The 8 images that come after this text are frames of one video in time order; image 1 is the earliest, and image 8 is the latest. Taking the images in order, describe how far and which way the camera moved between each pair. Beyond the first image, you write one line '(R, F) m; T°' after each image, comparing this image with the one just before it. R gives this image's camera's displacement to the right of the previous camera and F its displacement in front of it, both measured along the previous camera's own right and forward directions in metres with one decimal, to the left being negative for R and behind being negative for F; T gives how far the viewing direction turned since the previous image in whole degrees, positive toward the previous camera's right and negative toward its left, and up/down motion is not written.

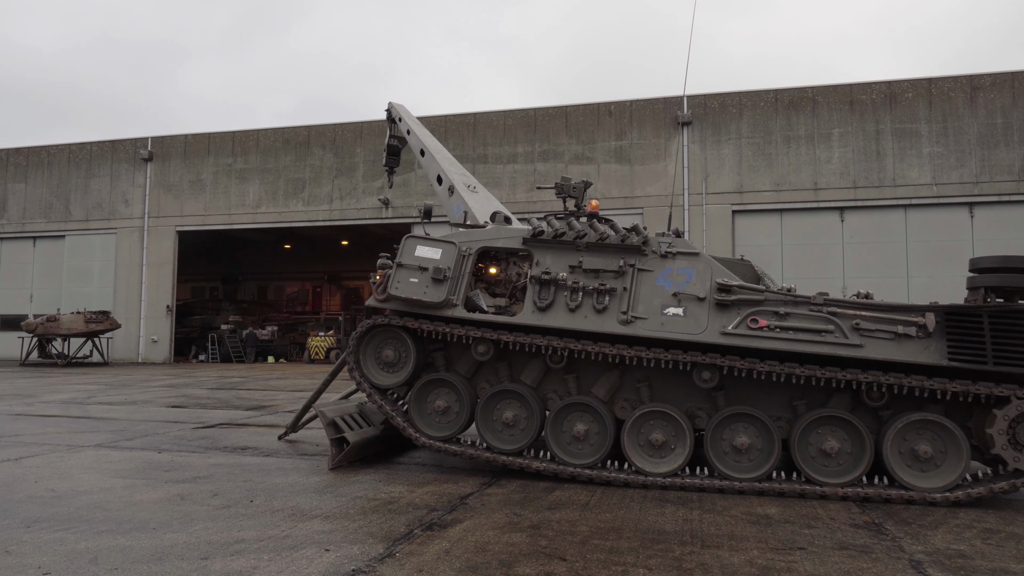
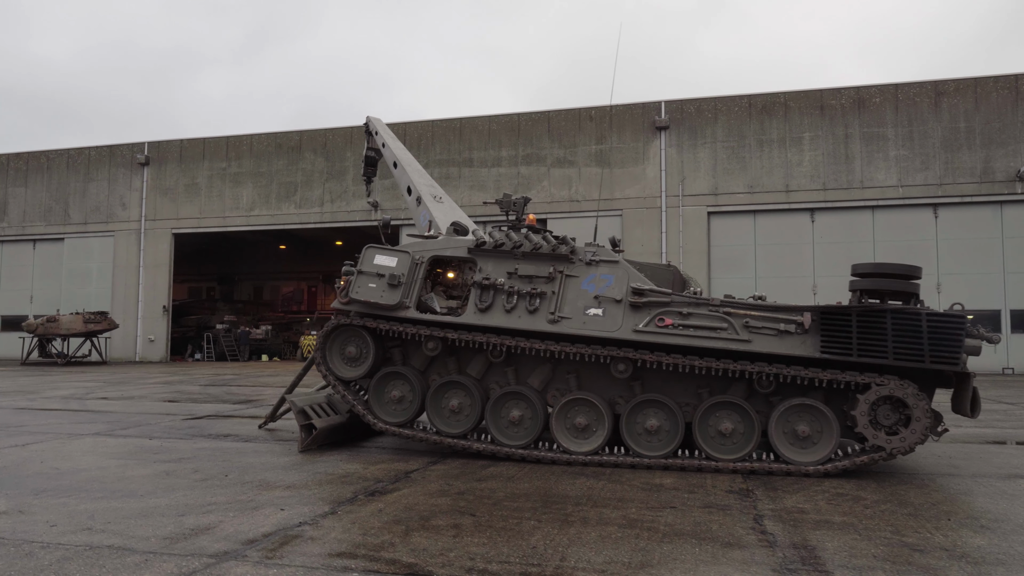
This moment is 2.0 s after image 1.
(+0.7, -1.1) m; 0°
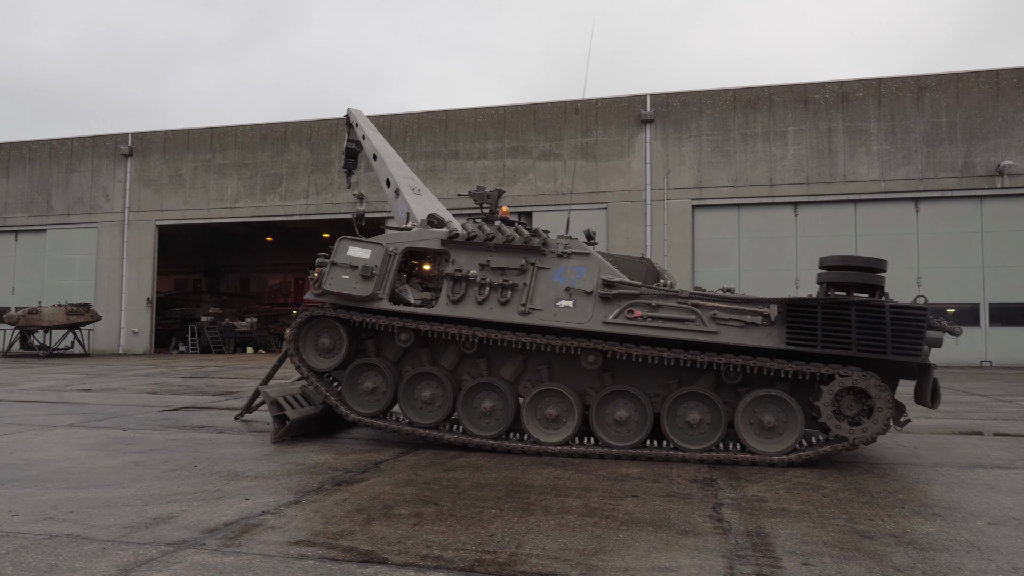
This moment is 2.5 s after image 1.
(+0.2, 0.0) m; +1°
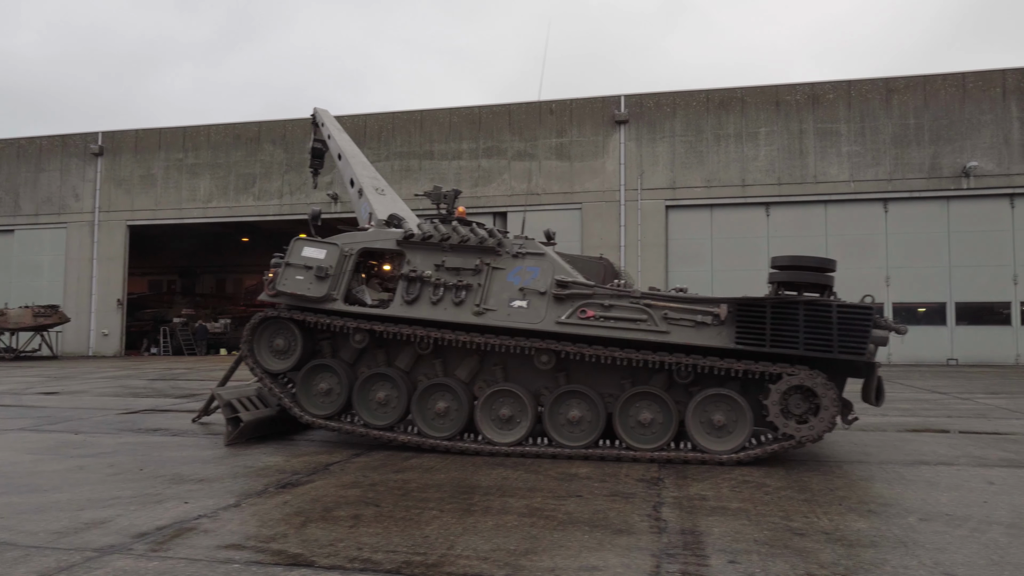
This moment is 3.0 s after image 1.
(+0.3, 0.0) m; +1°
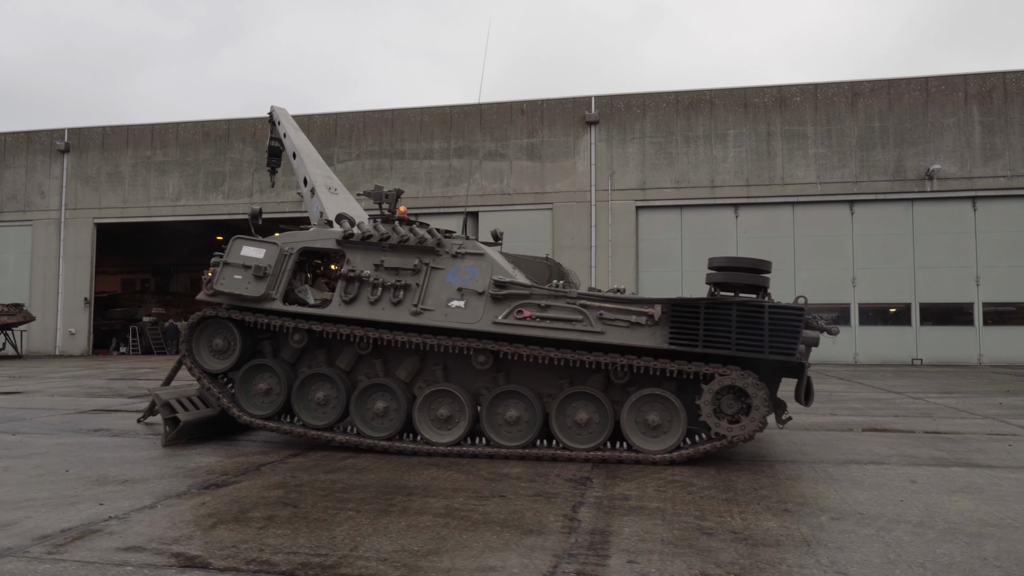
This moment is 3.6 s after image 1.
(+0.5, 0.0) m; +1°
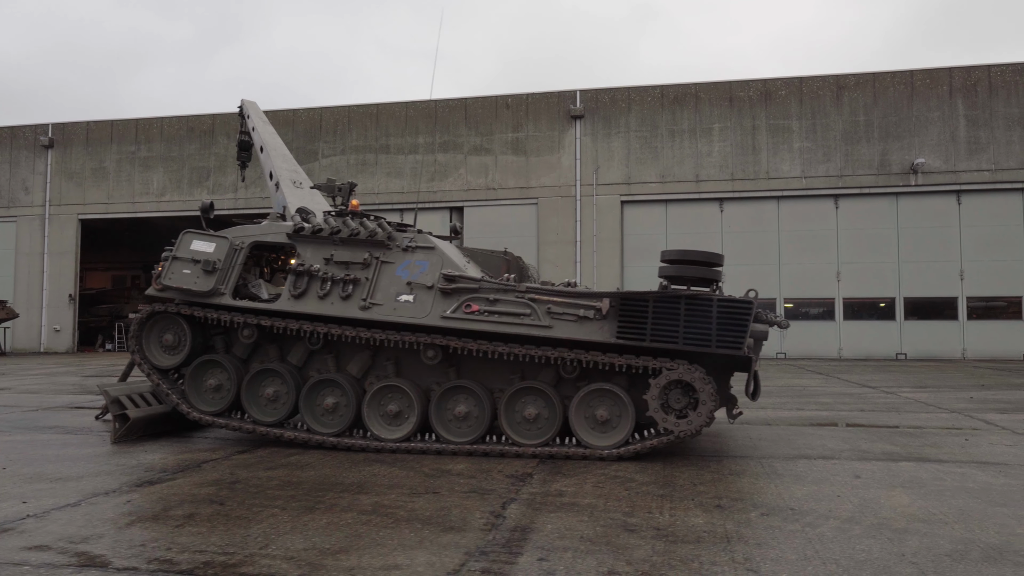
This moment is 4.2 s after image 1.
(+0.6, +0.1) m; 0°
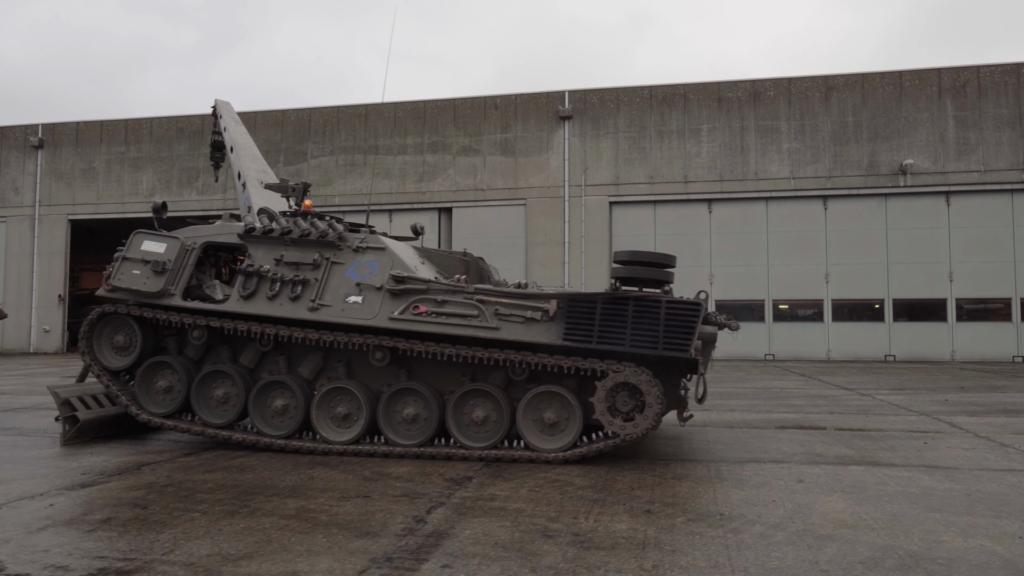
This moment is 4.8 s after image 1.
(+0.6, +0.1) m; 0°
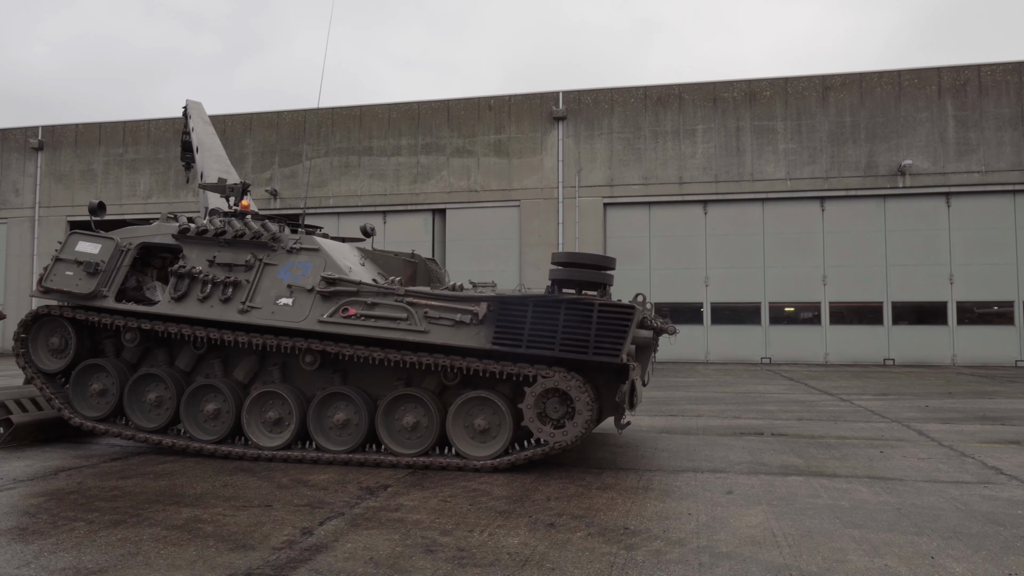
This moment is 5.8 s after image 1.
(+0.9, +0.2) m; -1°
